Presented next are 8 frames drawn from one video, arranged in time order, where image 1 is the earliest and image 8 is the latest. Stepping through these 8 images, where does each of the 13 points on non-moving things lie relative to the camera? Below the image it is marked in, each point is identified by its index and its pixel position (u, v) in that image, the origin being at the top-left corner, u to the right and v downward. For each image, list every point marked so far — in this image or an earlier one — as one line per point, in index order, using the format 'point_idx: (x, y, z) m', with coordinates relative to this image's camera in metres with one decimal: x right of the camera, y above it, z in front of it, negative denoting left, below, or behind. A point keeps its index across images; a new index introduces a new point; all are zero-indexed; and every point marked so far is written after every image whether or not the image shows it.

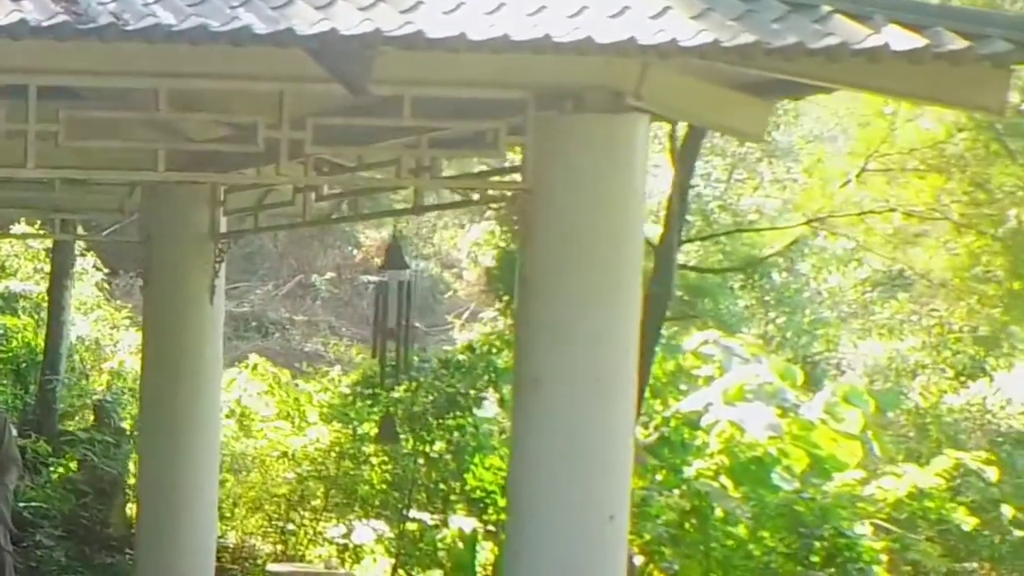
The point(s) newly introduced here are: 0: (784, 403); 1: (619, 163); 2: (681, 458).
0: (+1.4, -0.6, +6.0) m
1: (+0.4, +0.4, +3.9) m
2: (+0.9, -0.9, +5.9) m
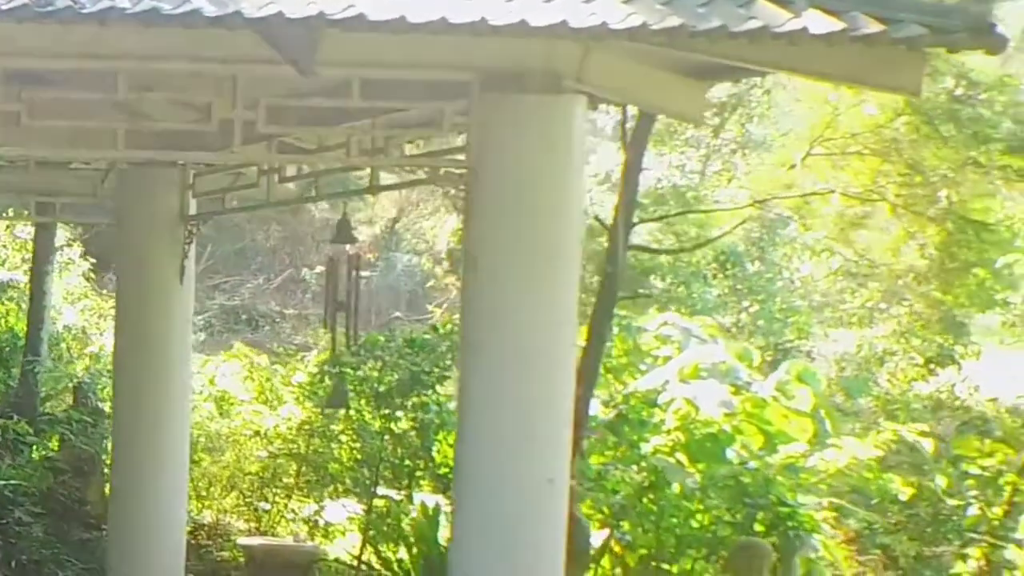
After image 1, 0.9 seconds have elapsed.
0: (+1.2, -0.5, +6.2) m
1: (+0.2, +0.5, +4.1) m
2: (+0.7, -0.8, +6.1) m
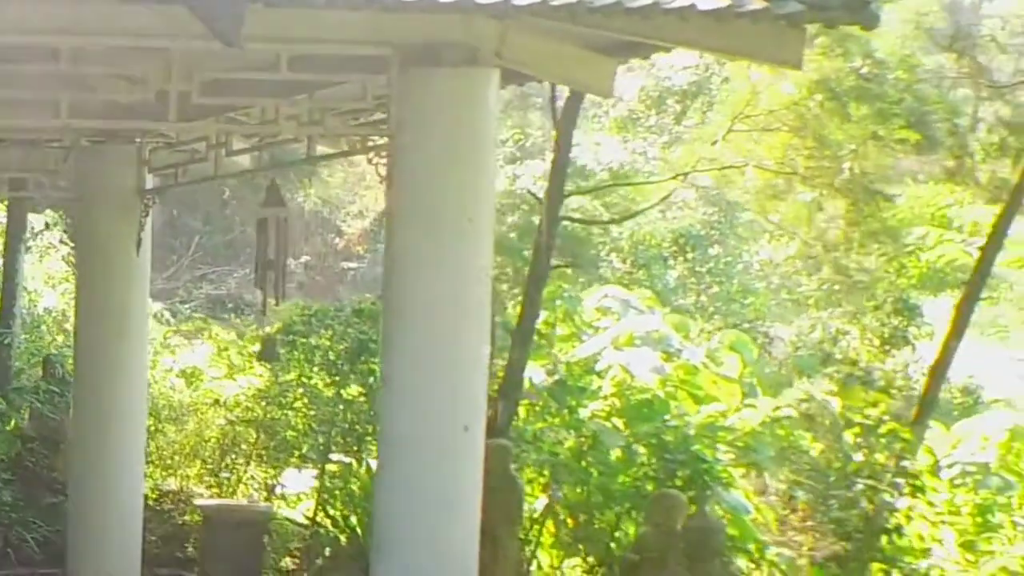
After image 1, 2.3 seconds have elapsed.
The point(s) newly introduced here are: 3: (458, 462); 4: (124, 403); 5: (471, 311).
0: (+0.9, -0.3, +6.5) m
1: (-0.2, +0.7, +4.4) m
2: (+0.4, -0.6, +6.4) m
3: (-0.2, -0.7, +4.4) m
4: (-2.2, -0.7, +6.4) m
5: (-0.2, -0.1, +4.4) m
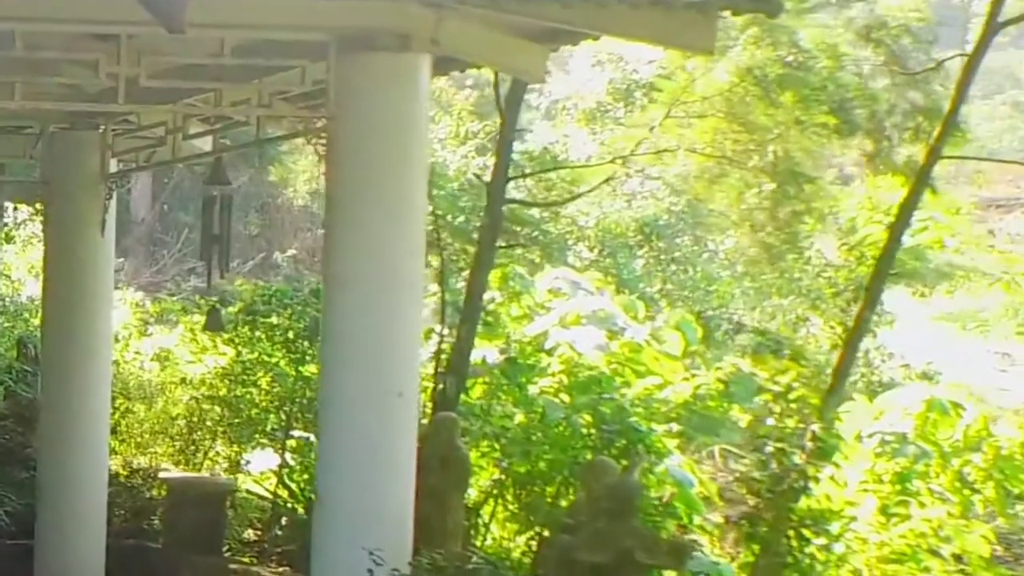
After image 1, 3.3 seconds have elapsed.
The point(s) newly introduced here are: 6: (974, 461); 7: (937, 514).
0: (+0.6, -0.2, +6.7) m
1: (-0.4, +0.8, +4.6) m
2: (+0.1, -0.5, +6.7) m
3: (-0.5, -0.6, +4.7) m
4: (-2.5, -0.6, +6.7) m
5: (-0.4, 0.0, +4.7) m
6: (+2.3, -0.9, +5.5) m
7: (+2.0, -1.1, +5.5) m
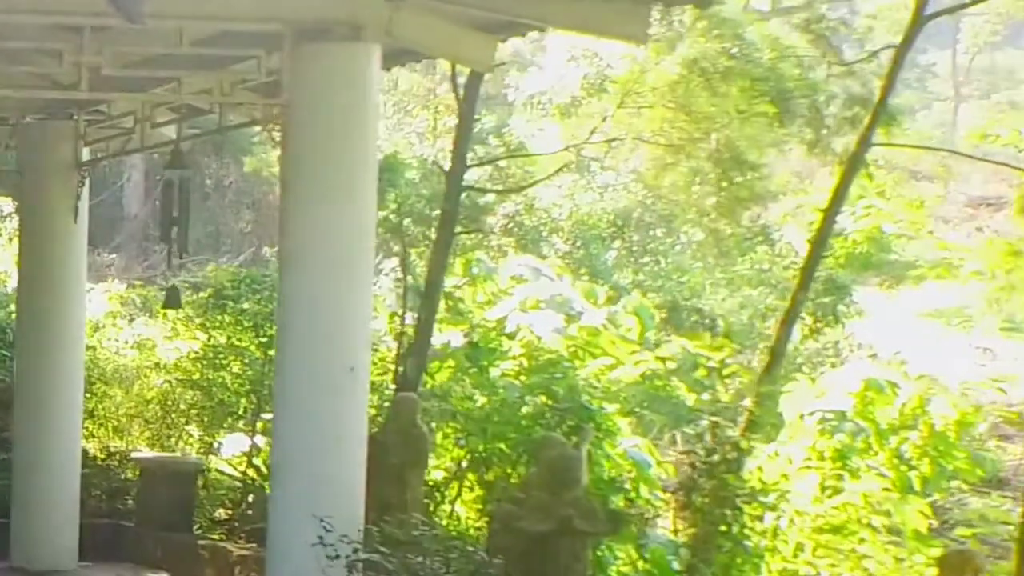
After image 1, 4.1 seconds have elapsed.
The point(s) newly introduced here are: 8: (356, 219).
0: (+0.4, -0.1, +7.0) m
1: (-0.7, +0.9, +4.8) m
2: (-0.2, -0.4, +6.9) m
3: (-0.7, -0.5, +4.9) m
4: (-2.7, -0.5, +6.9) m
5: (-0.7, +0.1, +4.9) m
6: (+2.0, -0.8, +5.7) m
7: (+1.8, -1.0, +5.7) m
8: (-0.7, +0.3, +4.9) m
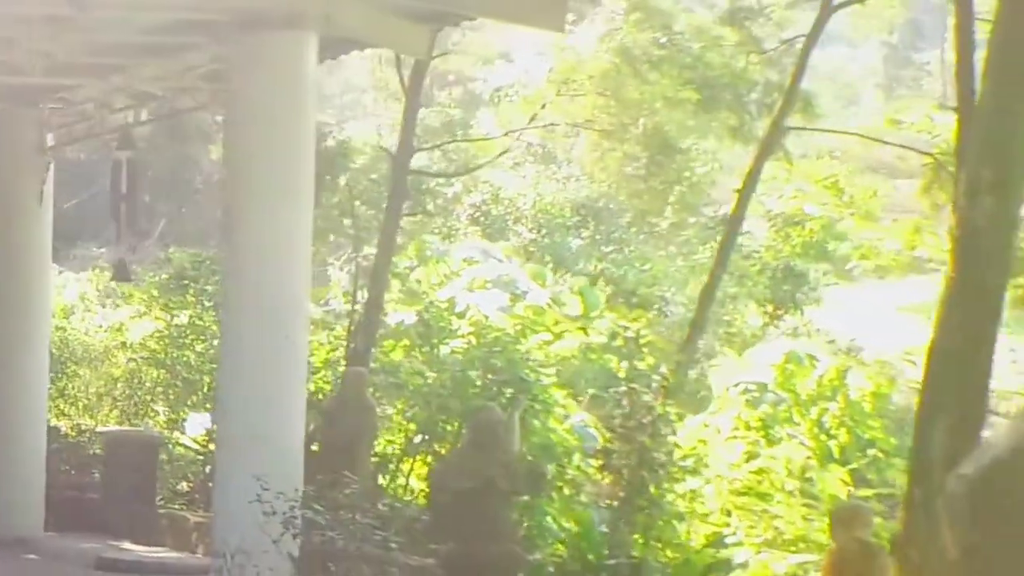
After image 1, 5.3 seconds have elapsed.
0: (0.0, 0.0, +7.3) m
1: (-1.0, +1.0, +5.2) m
2: (-0.5, -0.3, +7.2) m
3: (-1.0, -0.4, +5.2) m
4: (-3.1, -0.3, +7.2) m
5: (-1.0, +0.2, +5.2) m
6: (+1.7, -0.6, +6.0) m
7: (+1.4, -0.9, +6.0) m
8: (-1.0, +0.4, +5.2) m
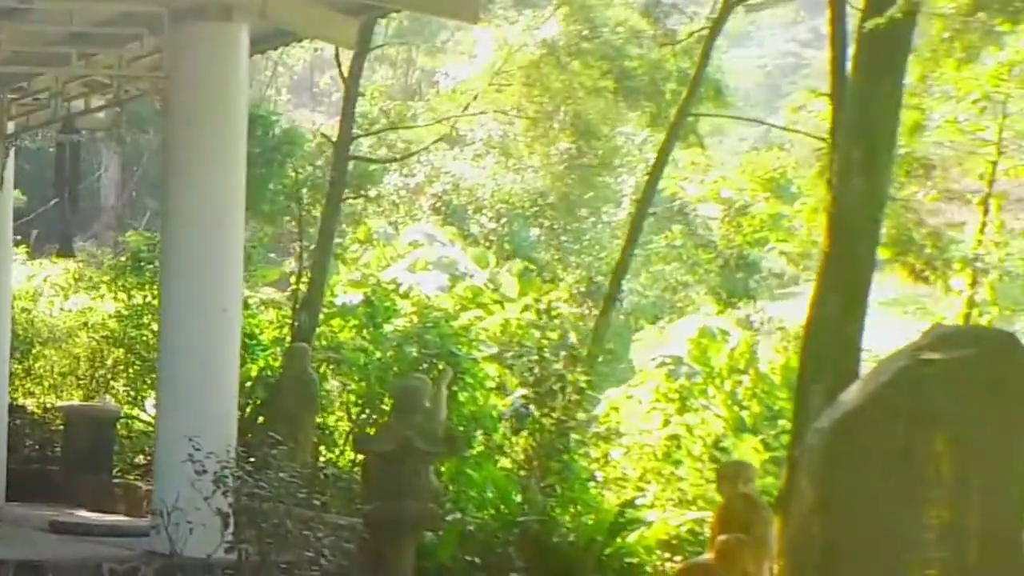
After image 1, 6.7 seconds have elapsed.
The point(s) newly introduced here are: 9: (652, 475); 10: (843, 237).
0: (-0.4, +0.1, +7.6) m
1: (-1.4, +1.1, +5.5) m
2: (-0.9, -0.2, +7.6) m
3: (-1.4, -0.2, +5.5) m
4: (-3.5, -0.2, +7.6) m
5: (-1.4, +0.4, +5.5) m
6: (+1.3, -0.5, +6.4) m
7: (+1.0, -0.7, +6.4) m
8: (-1.4, +0.5, +5.6) m
9: (+0.8, -1.0, +6.3) m
10: (+1.4, +0.2, +4.9) m
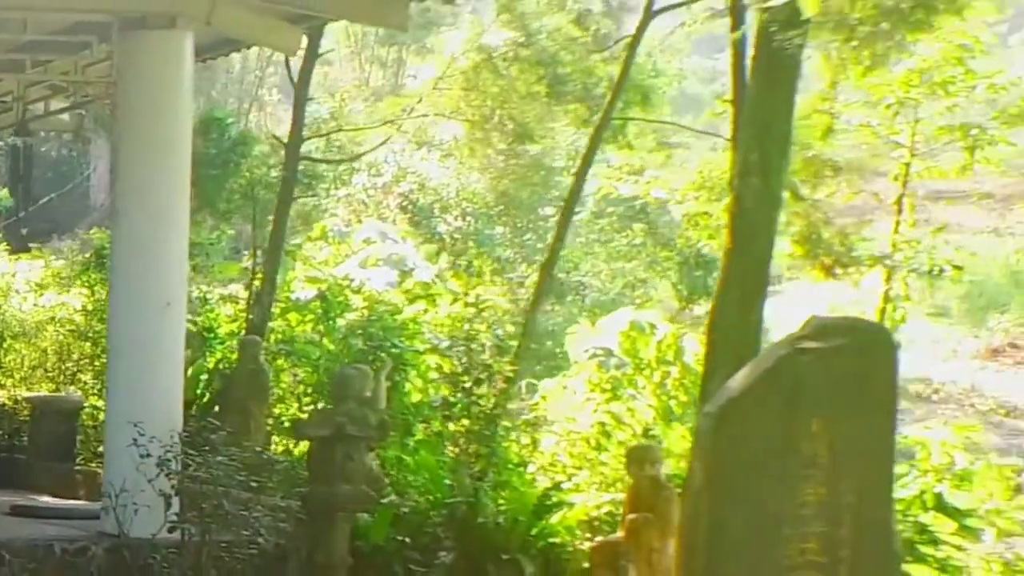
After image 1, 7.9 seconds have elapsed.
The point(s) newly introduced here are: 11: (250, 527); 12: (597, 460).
0: (-0.8, +0.1, +8.0) m
1: (-1.8, +1.2, +5.8) m
2: (-1.3, -0.2, +7.9) m
3: (-1.8, -0.2, +5.9) m
4: (-3.8, -0.2, +7.9) m
5: (-1.8, +0.4, +5.9) m
6: (+0.9, -0.5, +6.7) m
7: (+0.7, -0.7, +6.7) m
8: (-1.8, +0.6, +5.9) m
9: (+0.4, -1.0, +6.6) m
10: (+1.1, +0.2, +5.2) m
11: (-1.3, -1.2, +5.5) m
12: (+0.5, -1.0, +6.6) m
